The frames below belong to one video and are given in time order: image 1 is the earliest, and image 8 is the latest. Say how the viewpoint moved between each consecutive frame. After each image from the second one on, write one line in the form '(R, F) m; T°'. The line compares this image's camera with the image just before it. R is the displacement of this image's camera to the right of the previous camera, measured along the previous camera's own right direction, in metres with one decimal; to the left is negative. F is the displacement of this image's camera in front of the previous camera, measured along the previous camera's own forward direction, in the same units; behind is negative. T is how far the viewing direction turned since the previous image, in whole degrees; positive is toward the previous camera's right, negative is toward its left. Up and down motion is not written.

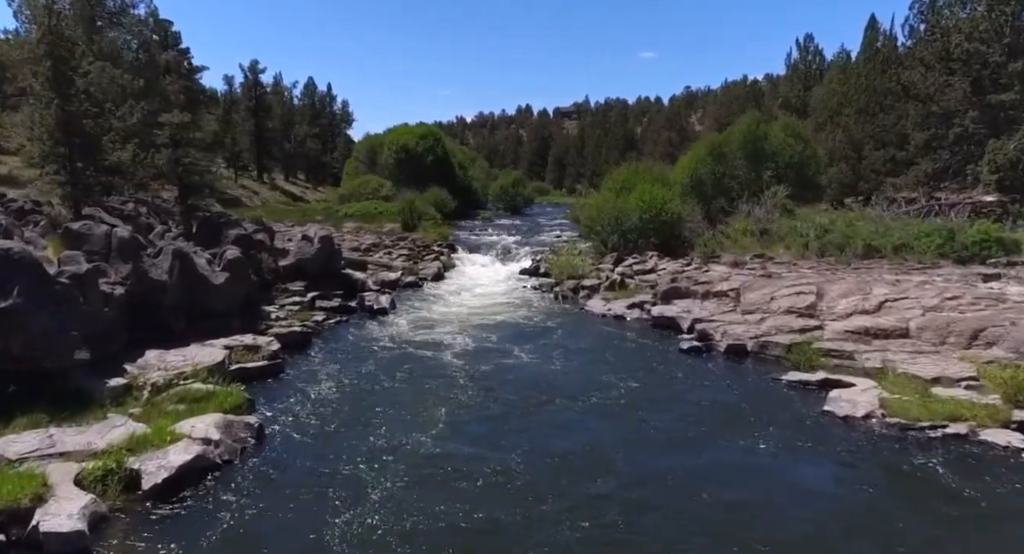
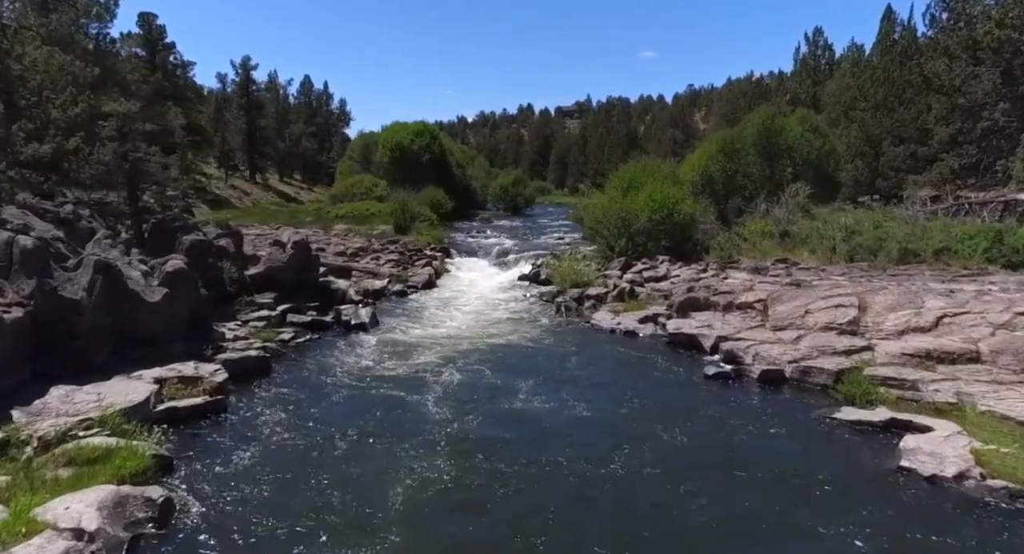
(+0.2, +3.1) m; 0°
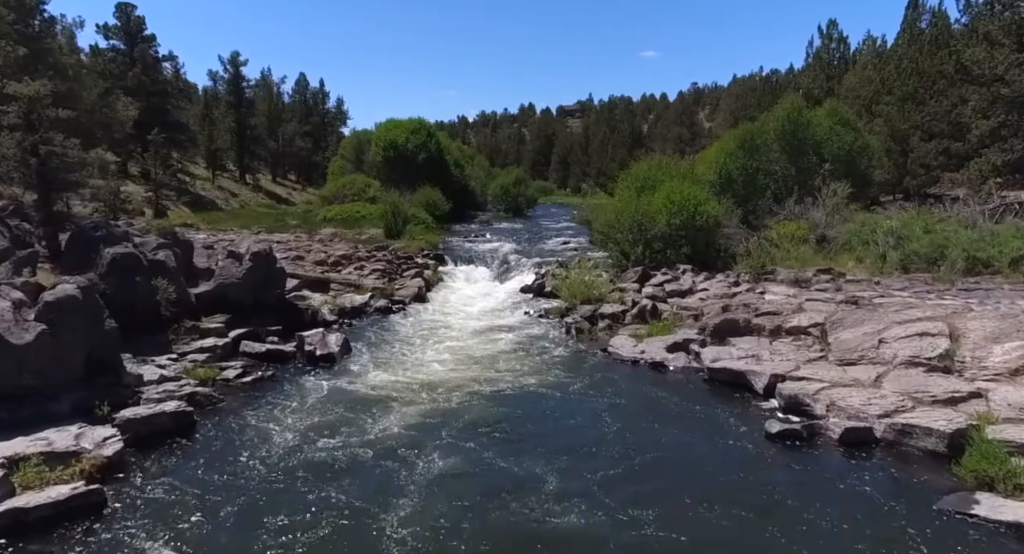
(0.0, +4.2) m; 0°
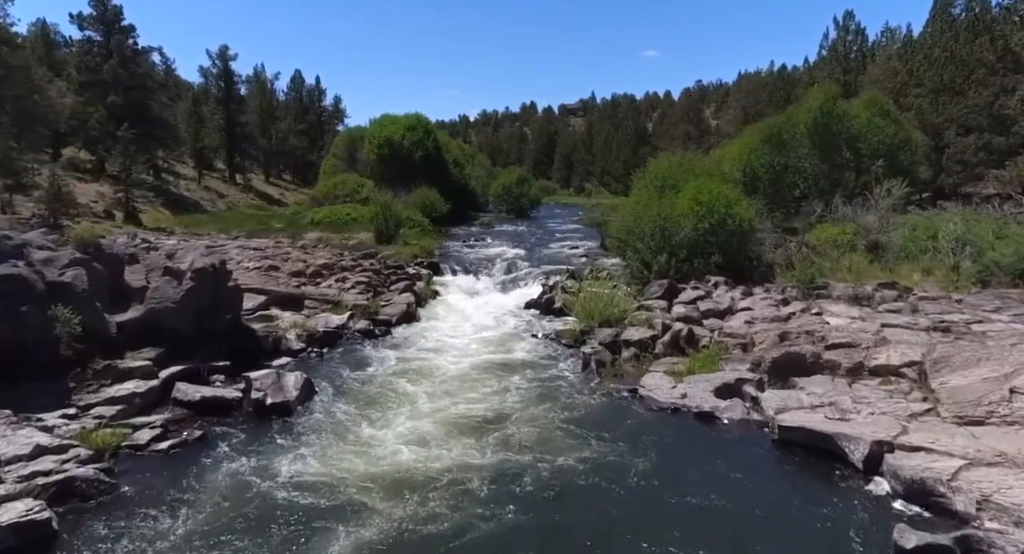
(-0.1, +4.3) m; 0°
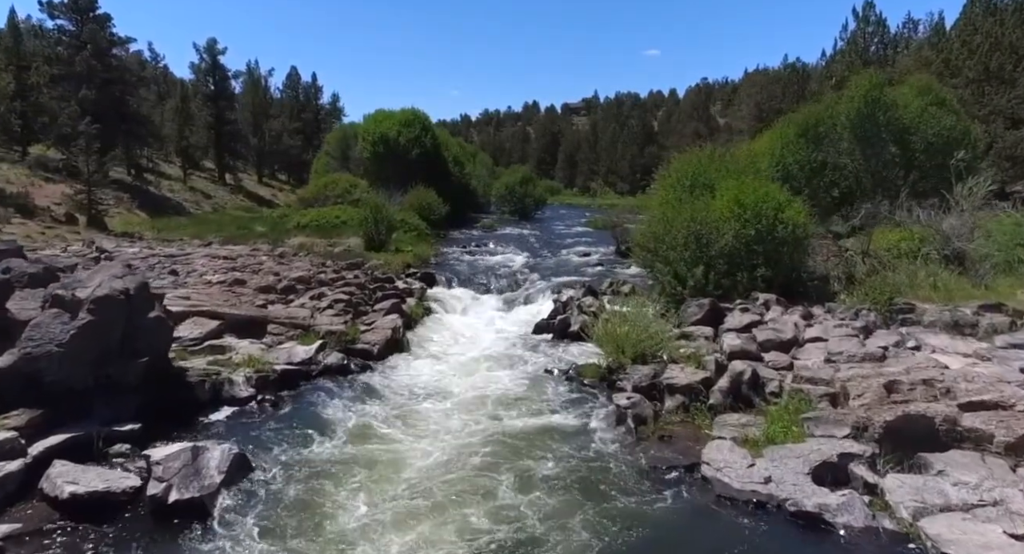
(-0.2, +4.6) m; 0°
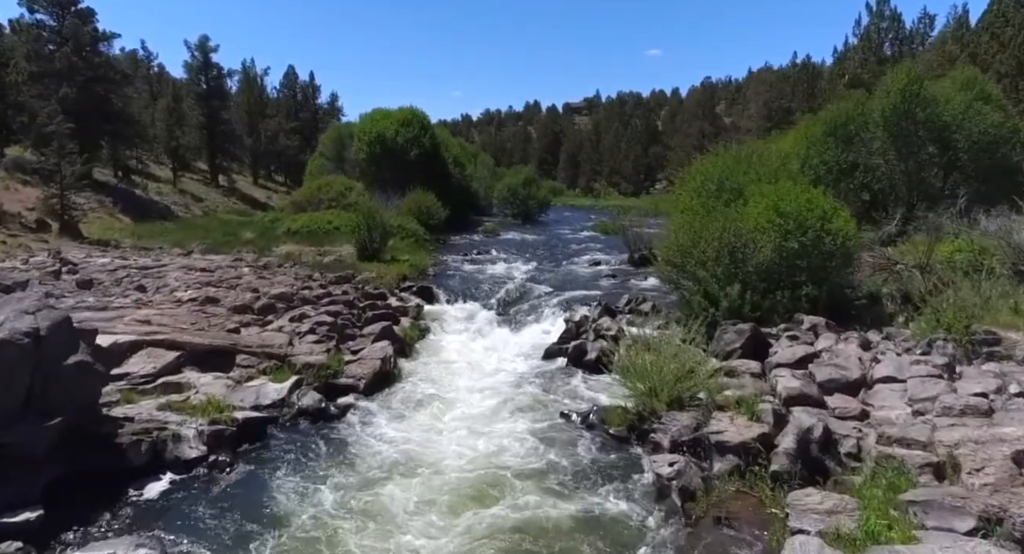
(-0.2, +3.0) m; 0°
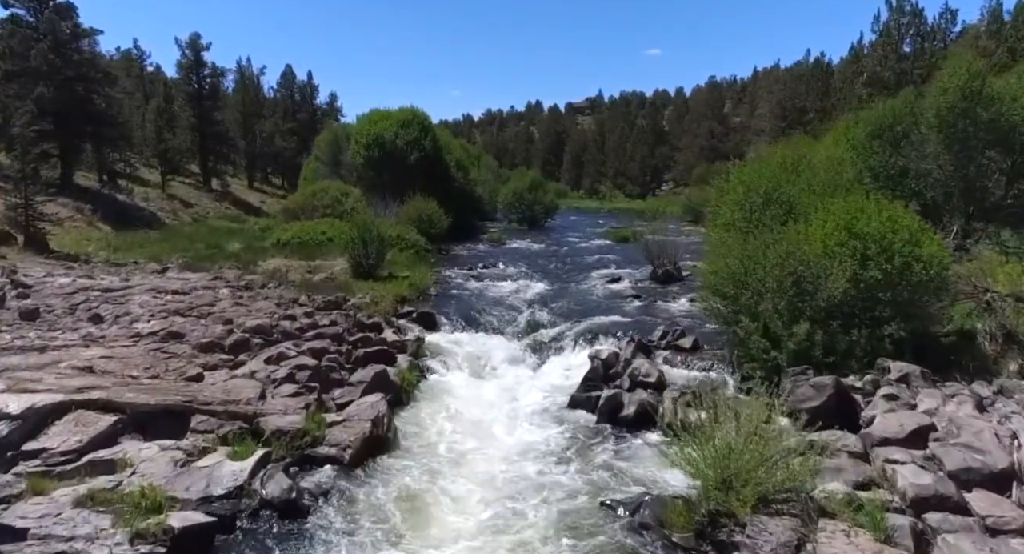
(-0.5, +3.6) m; 0°
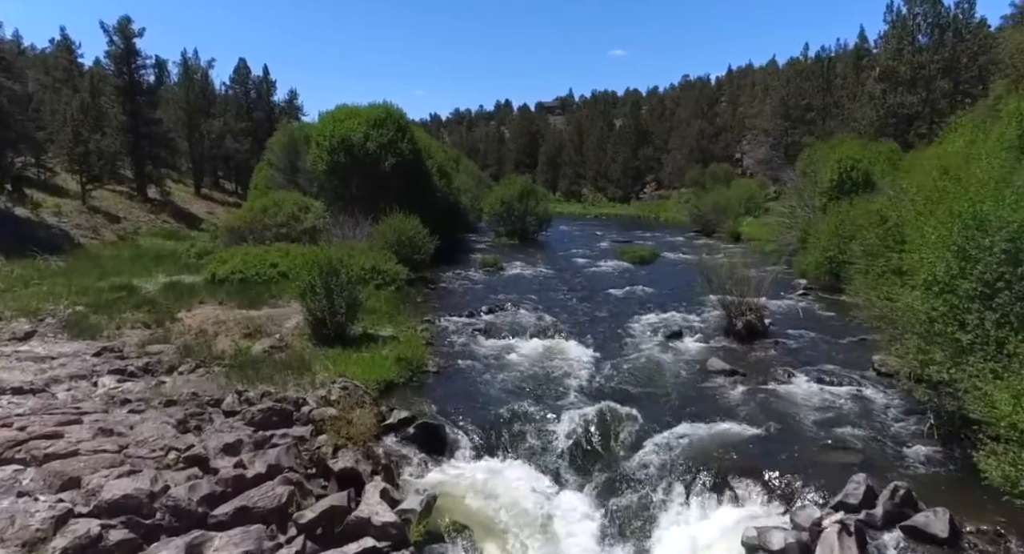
(-2.2, +9.9) m; +3°
